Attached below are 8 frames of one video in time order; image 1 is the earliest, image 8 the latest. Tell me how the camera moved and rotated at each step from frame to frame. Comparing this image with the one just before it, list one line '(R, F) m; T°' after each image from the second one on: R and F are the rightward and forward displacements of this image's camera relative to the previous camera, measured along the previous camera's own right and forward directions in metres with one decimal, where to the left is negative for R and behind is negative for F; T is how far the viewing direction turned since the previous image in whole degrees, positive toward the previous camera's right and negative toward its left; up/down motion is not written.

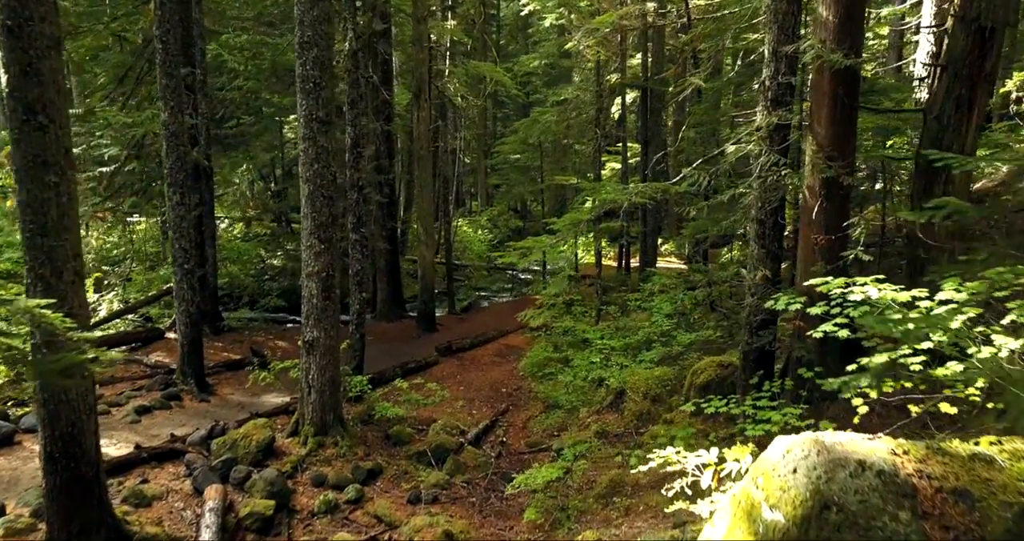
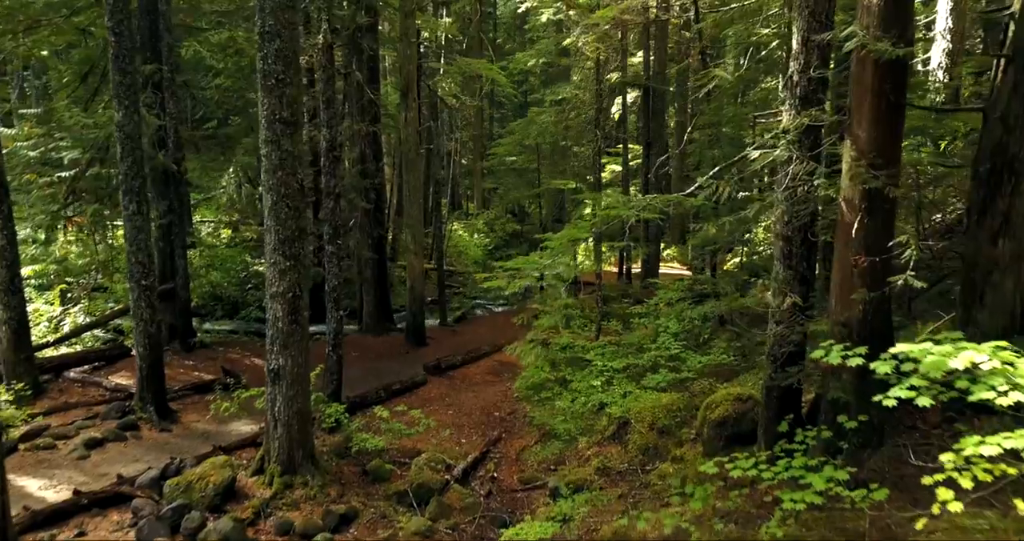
(+0.1, +1.0) m; 0°
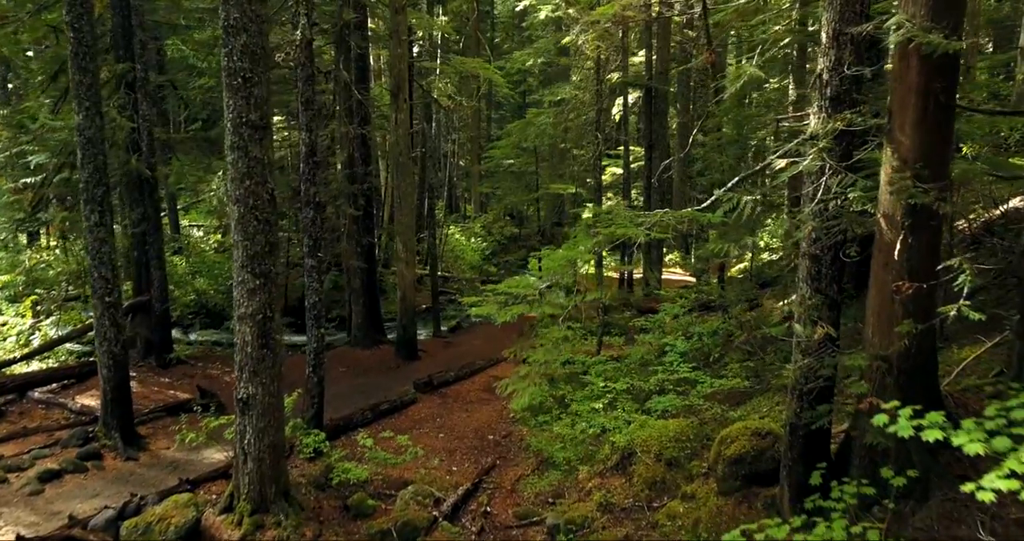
(+0.1, +0.7) m; 0°
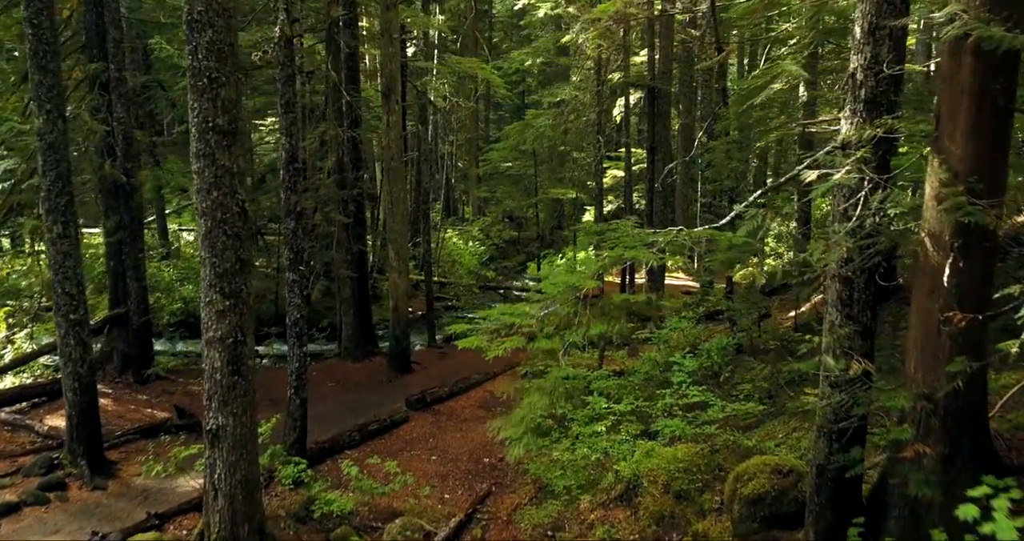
(+0.1, +0.6) m; 0°
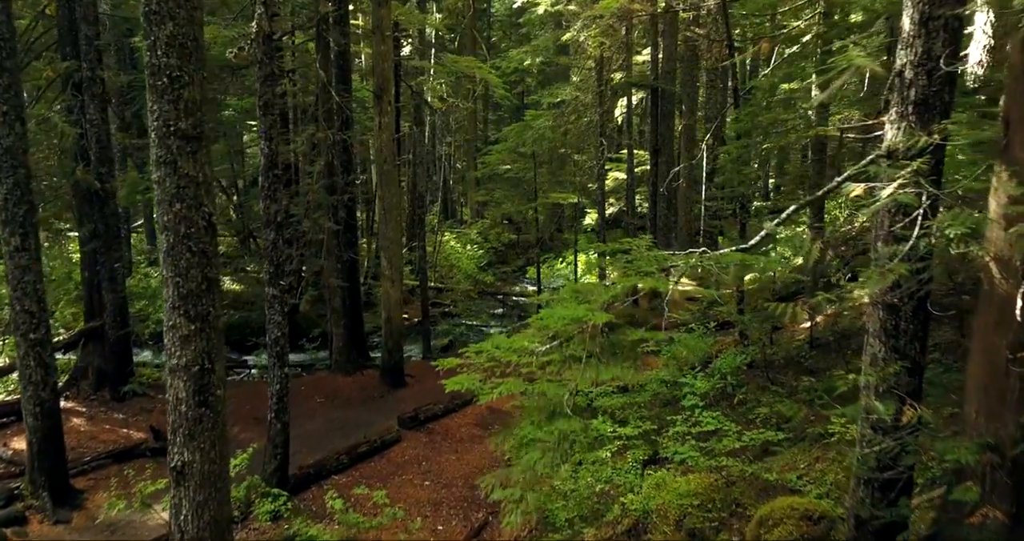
(0.0, +0.6) m; 0°
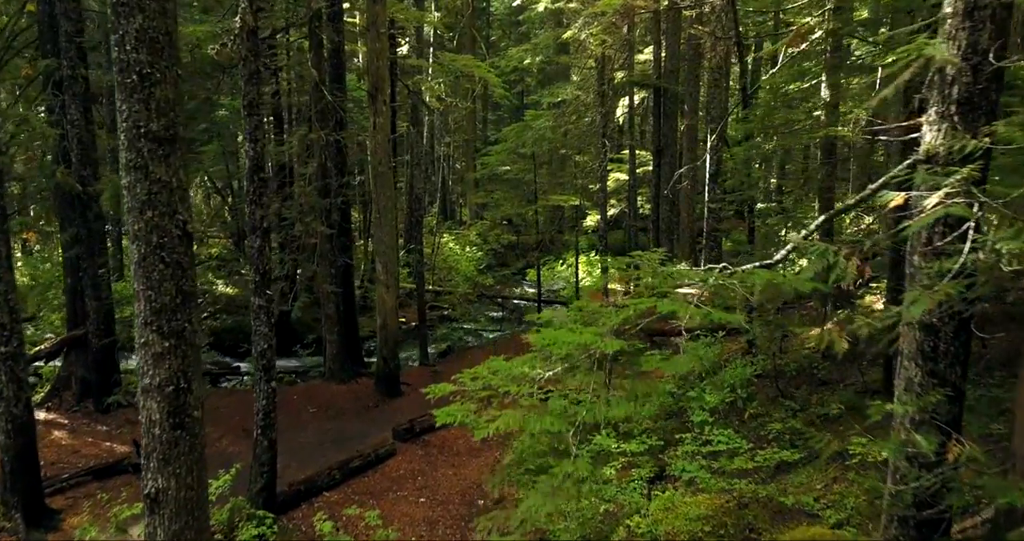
(0.0, +0.4) m; 0°
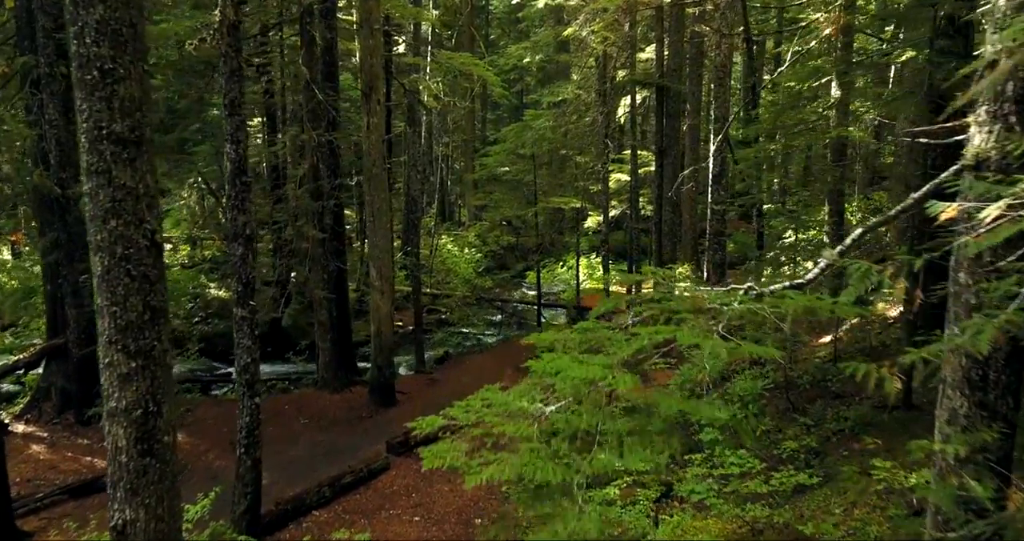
(0.0, +0.4) m; 0°
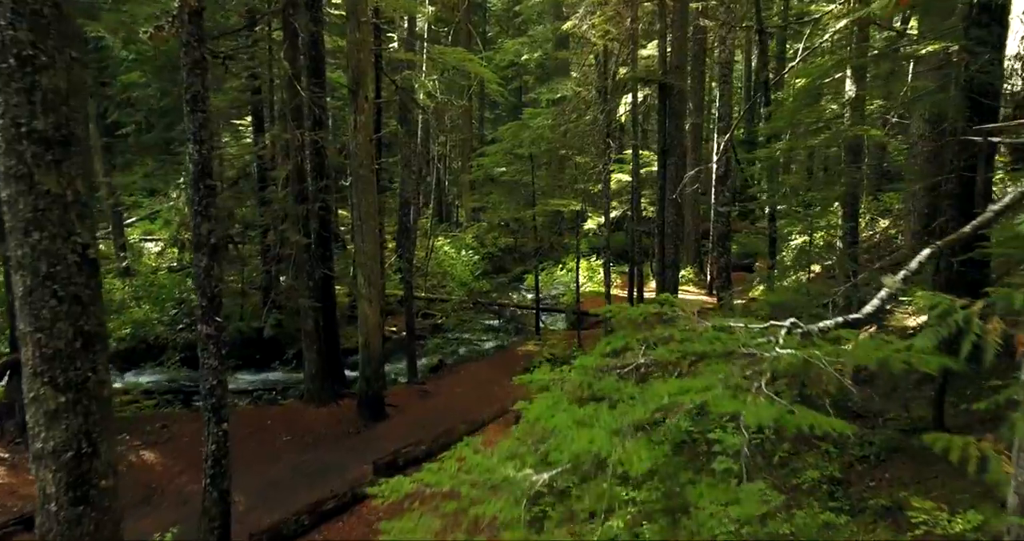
(+0.1, +0.7) m; 0°
